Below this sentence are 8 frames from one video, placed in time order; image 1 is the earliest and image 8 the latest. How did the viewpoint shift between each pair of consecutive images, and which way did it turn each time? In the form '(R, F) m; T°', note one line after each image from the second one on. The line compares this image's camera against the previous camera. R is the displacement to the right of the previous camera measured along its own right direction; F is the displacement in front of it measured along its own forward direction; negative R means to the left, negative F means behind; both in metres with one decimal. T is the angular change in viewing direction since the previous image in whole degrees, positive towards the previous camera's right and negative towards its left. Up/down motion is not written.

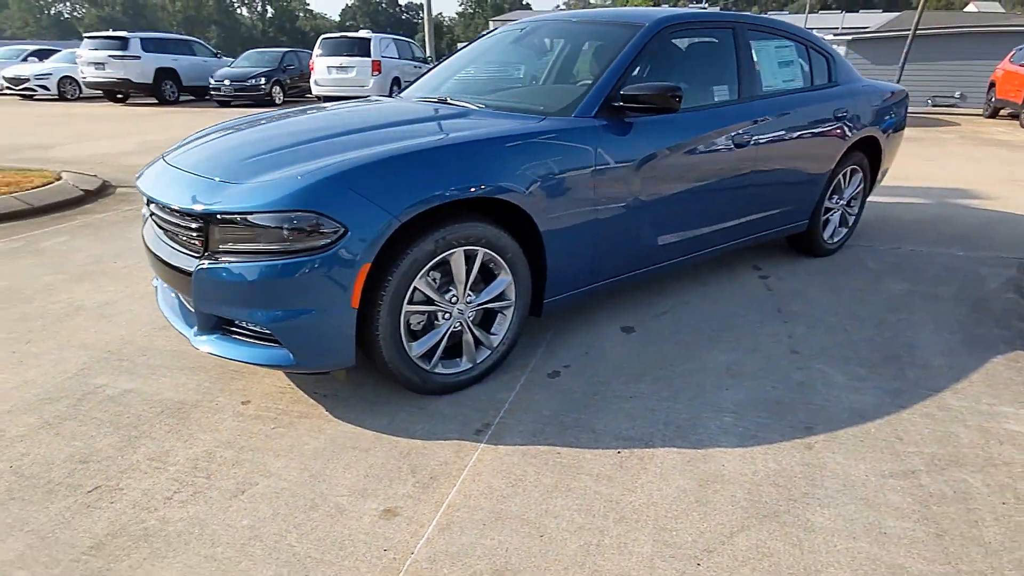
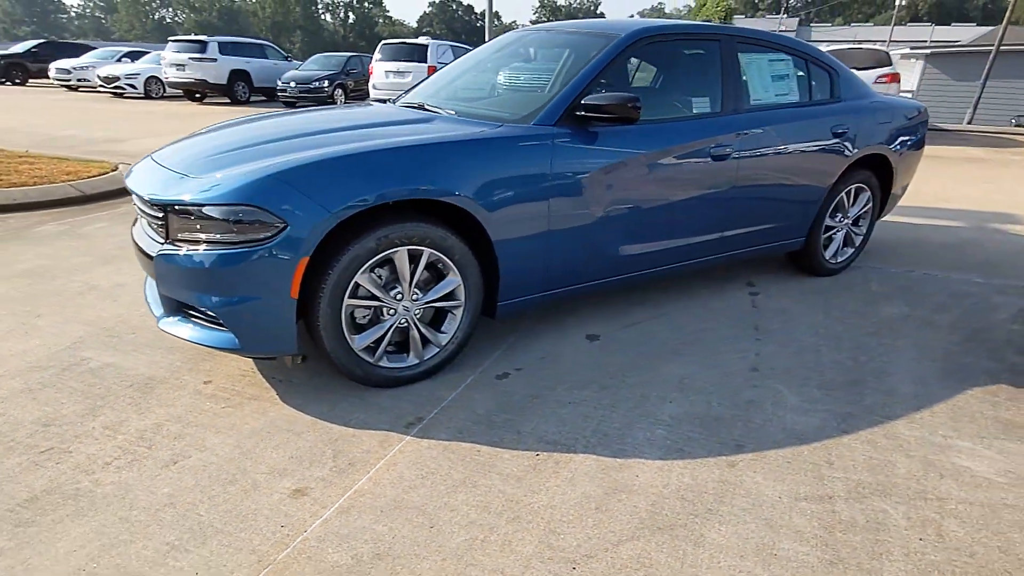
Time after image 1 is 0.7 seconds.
(+0.5, 0.0) m; -6°
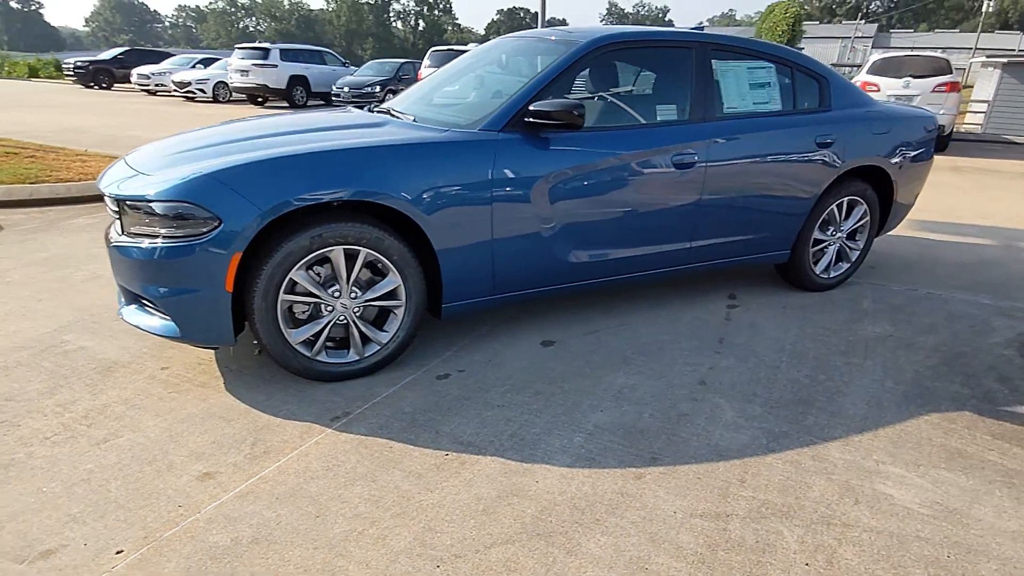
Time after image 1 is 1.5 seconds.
(+0.6, 0.0) m; -5°
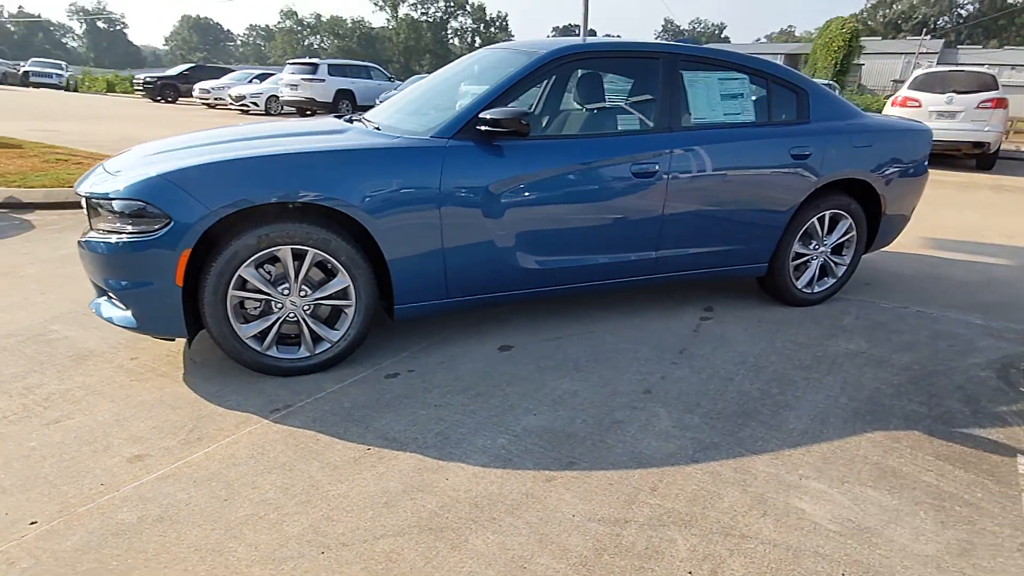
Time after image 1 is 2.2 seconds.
(+0.5, 0.0) m; -4°
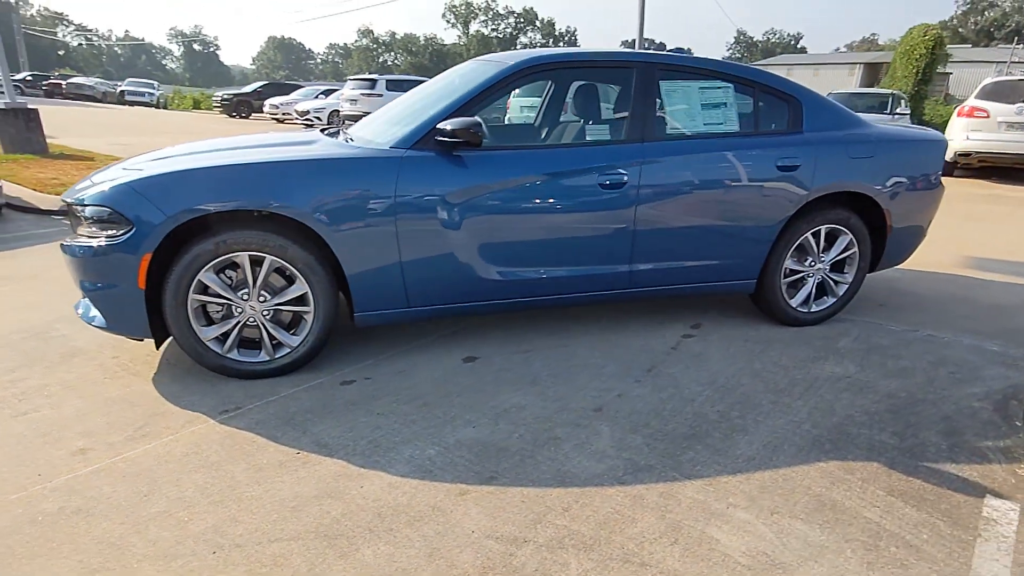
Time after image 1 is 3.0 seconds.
(+0.6, +0.1) m; -6°
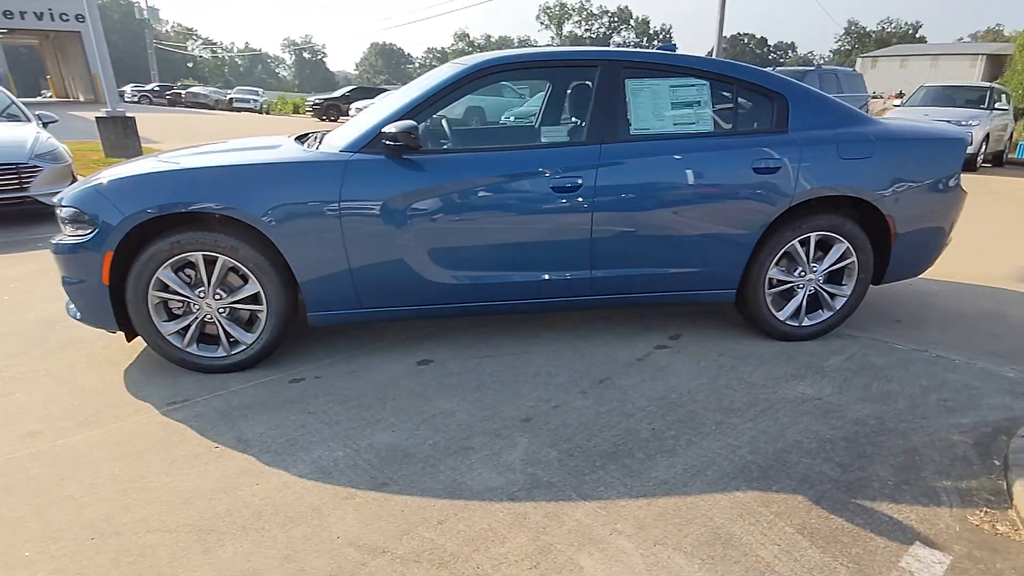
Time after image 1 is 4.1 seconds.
(+0.8, +0.1) m; -8°
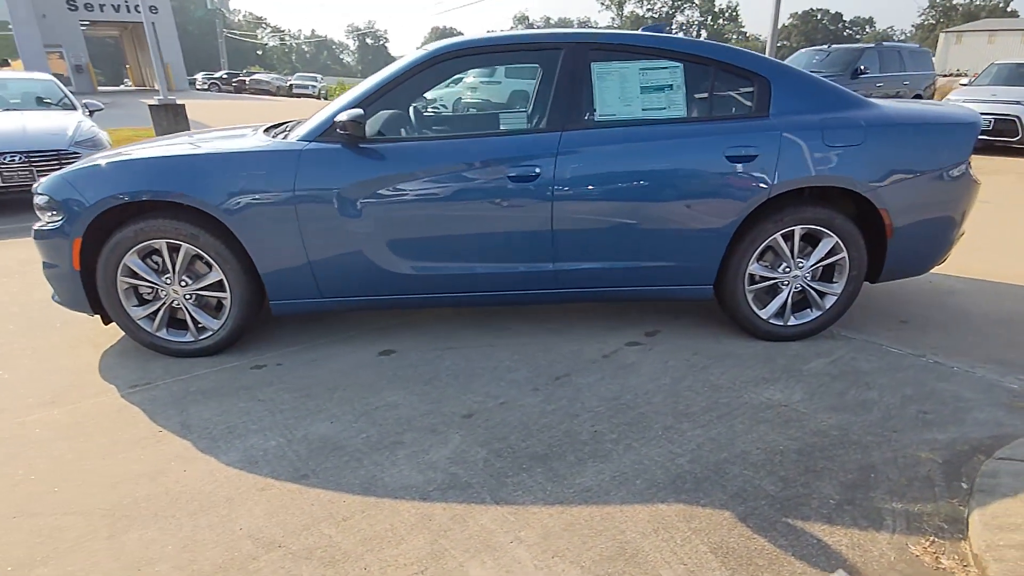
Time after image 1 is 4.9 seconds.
(+0.5, +0.1) m; -5°
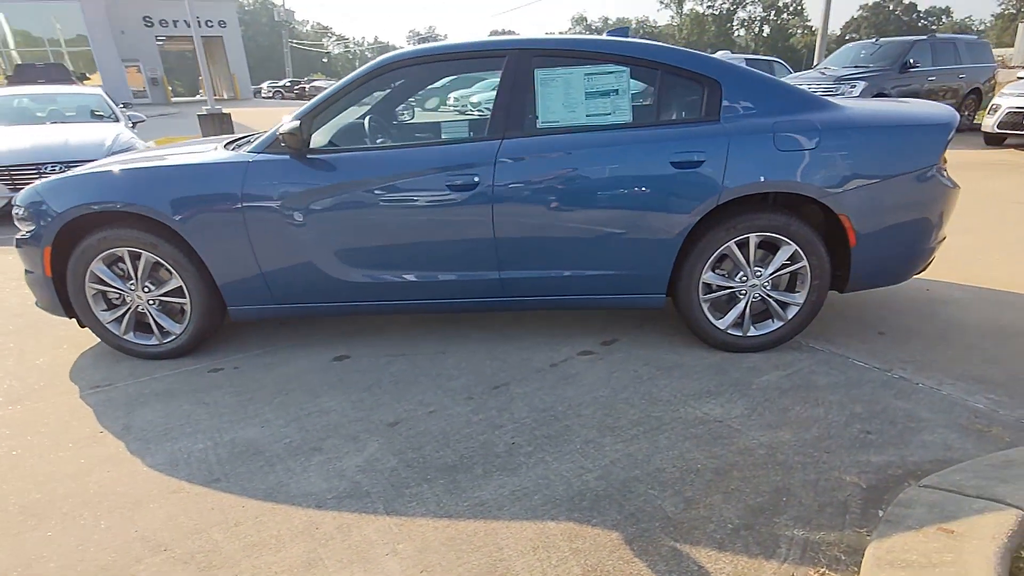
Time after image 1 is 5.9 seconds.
(+0.6, +0.1) m; -5°
